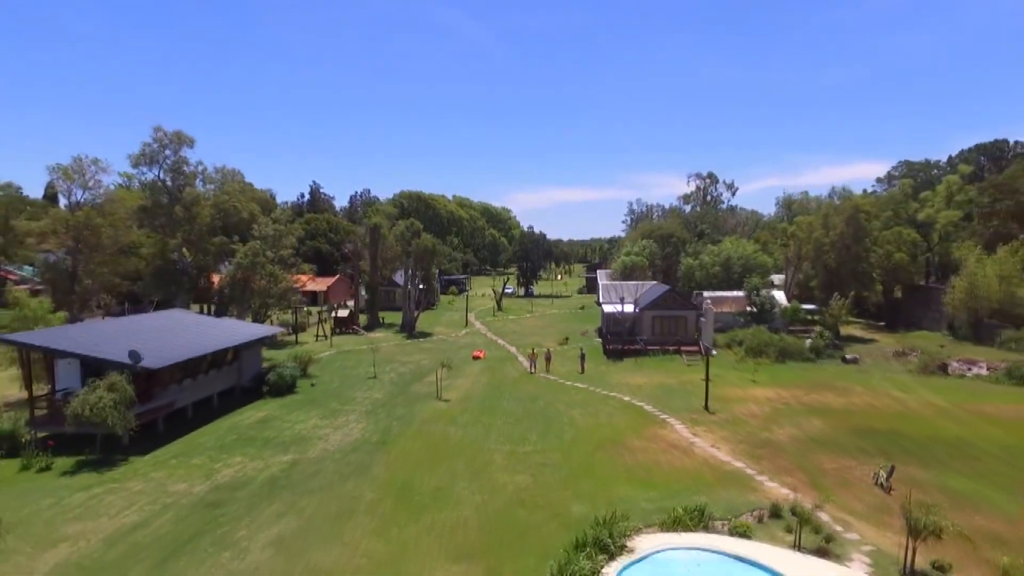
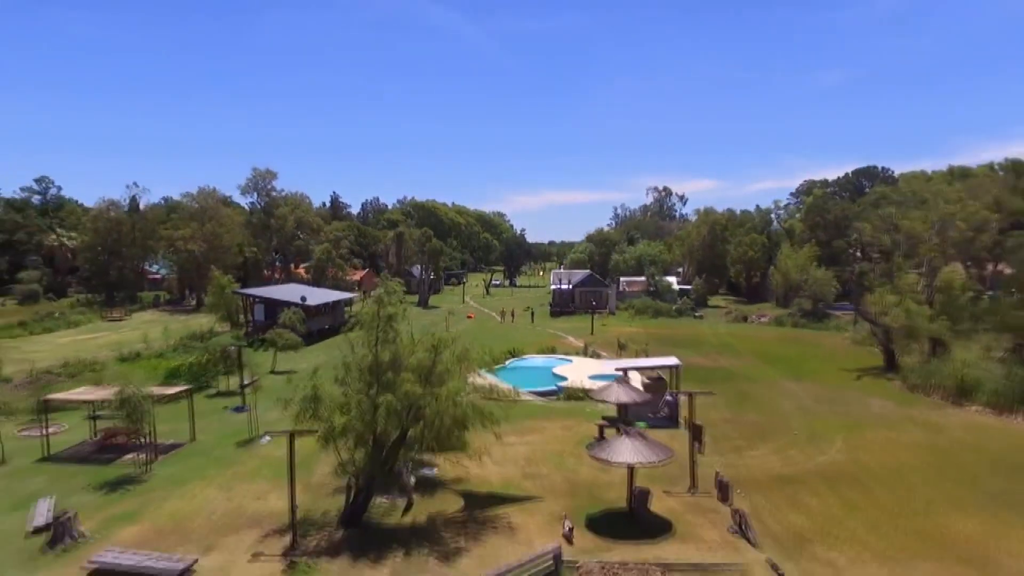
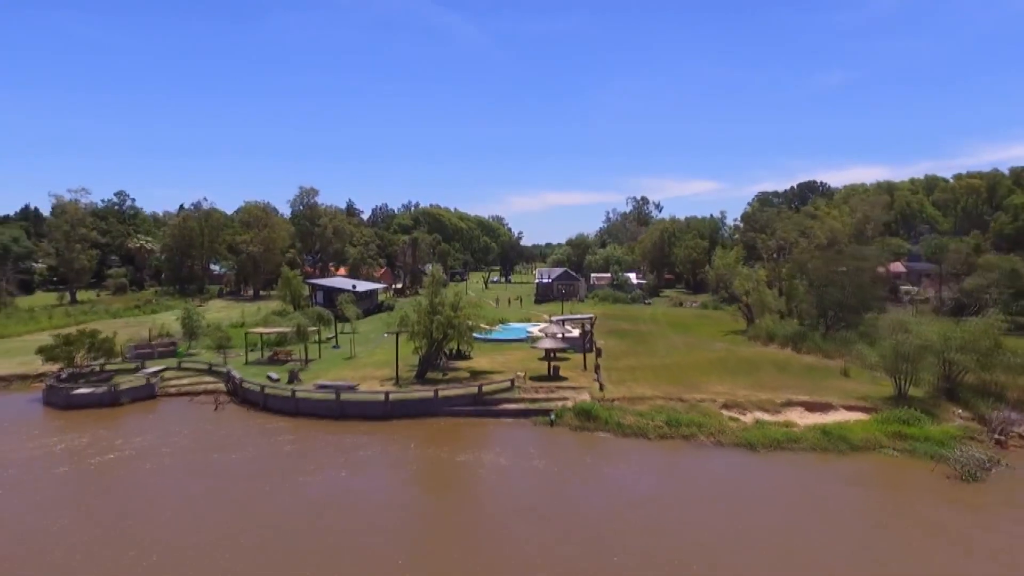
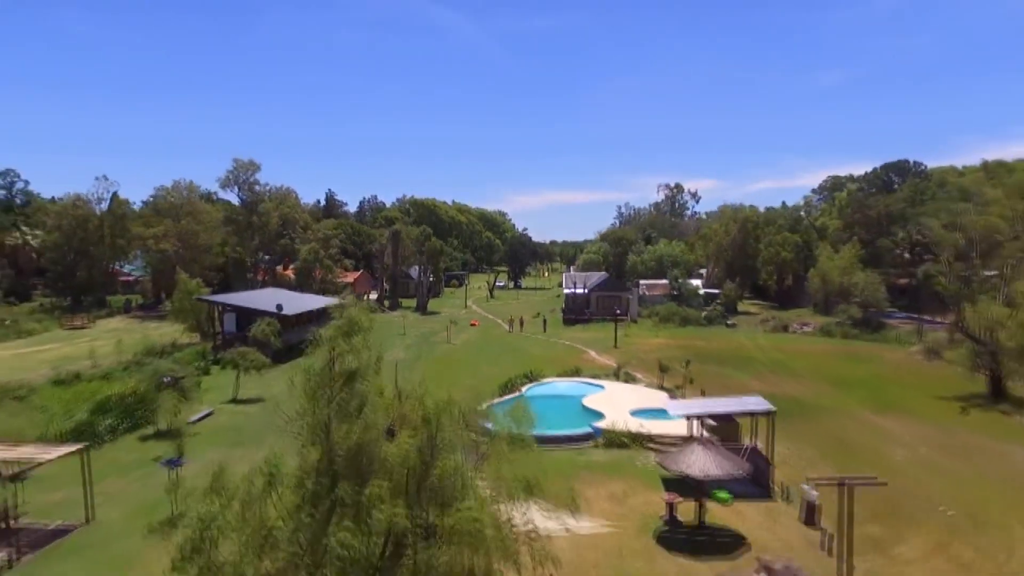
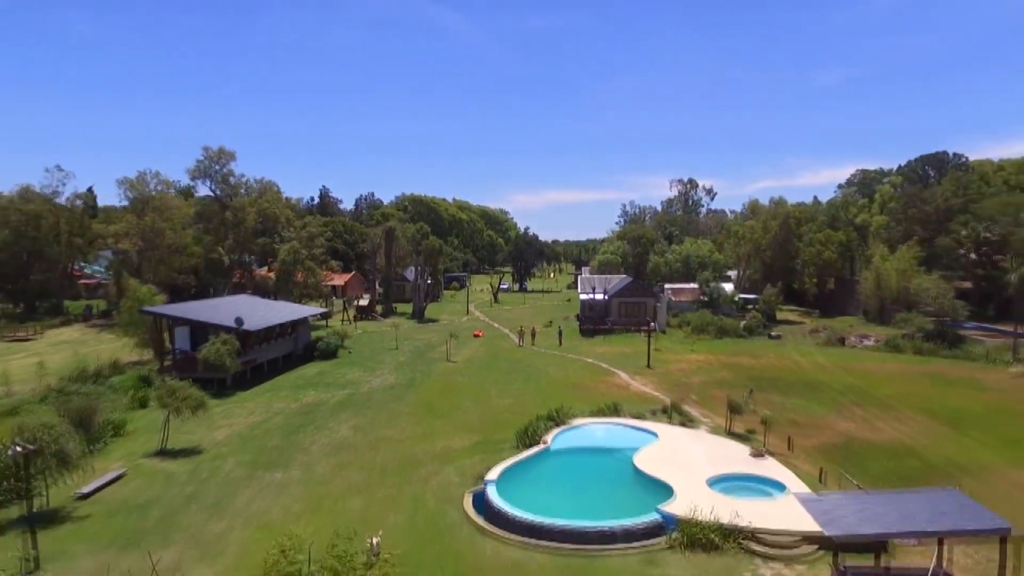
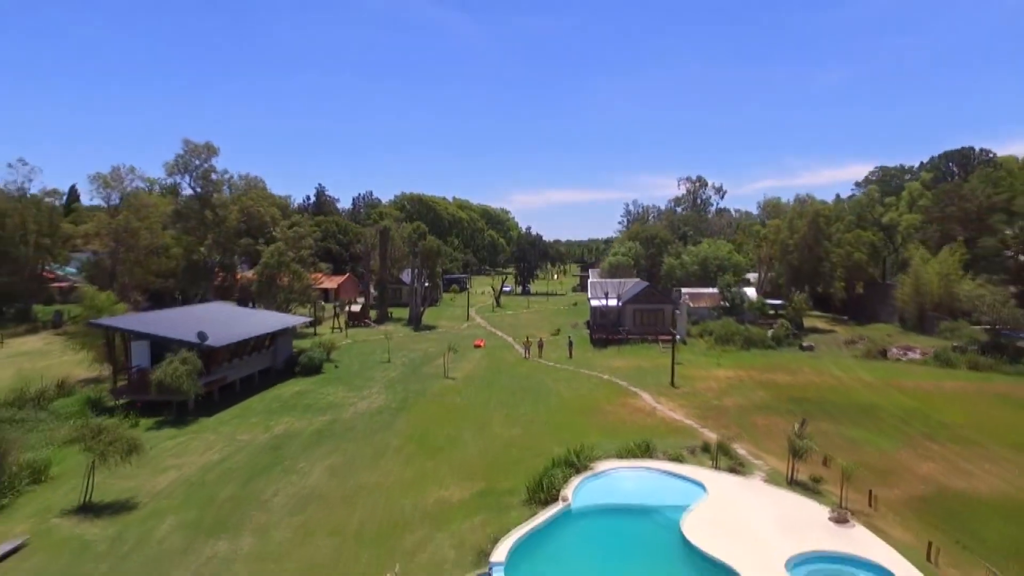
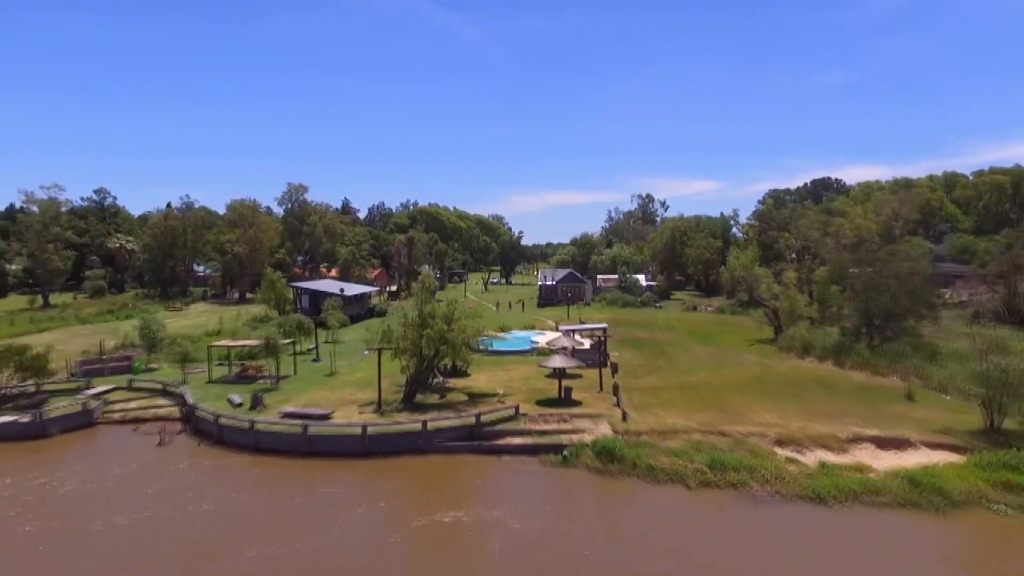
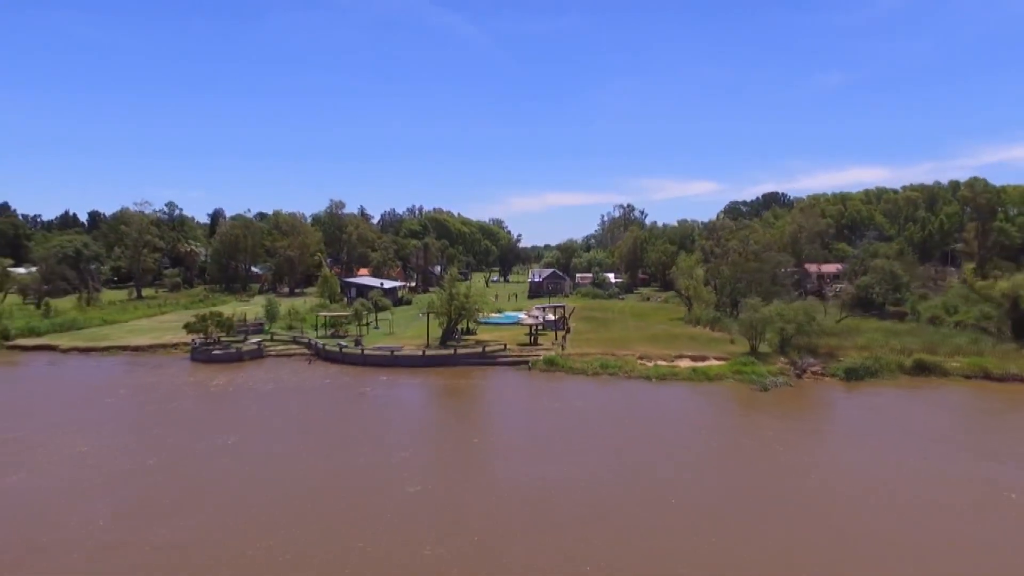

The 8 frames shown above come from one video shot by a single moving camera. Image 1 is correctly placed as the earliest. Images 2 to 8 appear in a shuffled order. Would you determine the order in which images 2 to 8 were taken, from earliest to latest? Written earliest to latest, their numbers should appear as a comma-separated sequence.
6, 5, 4, 2, 7, 3, 8
